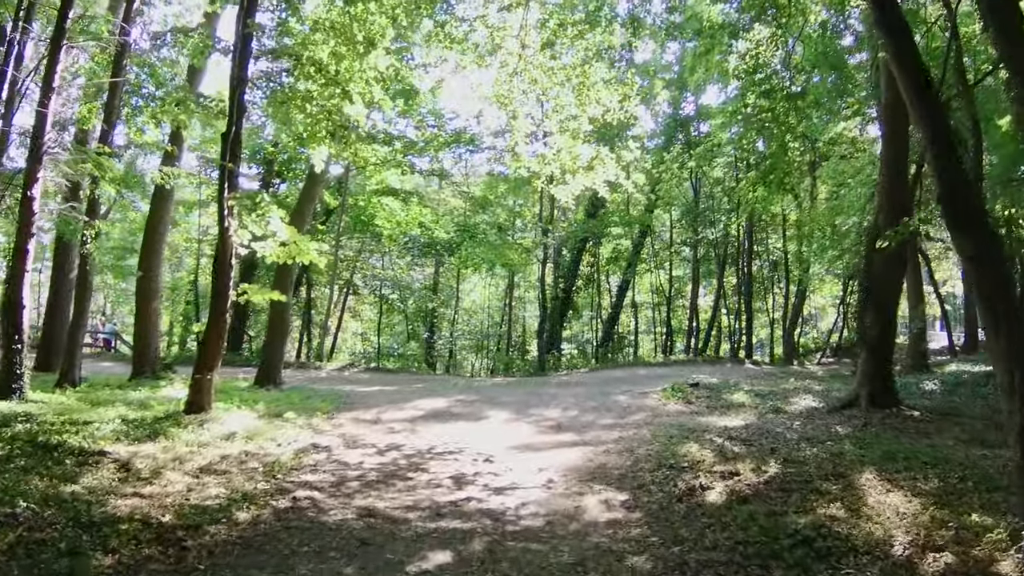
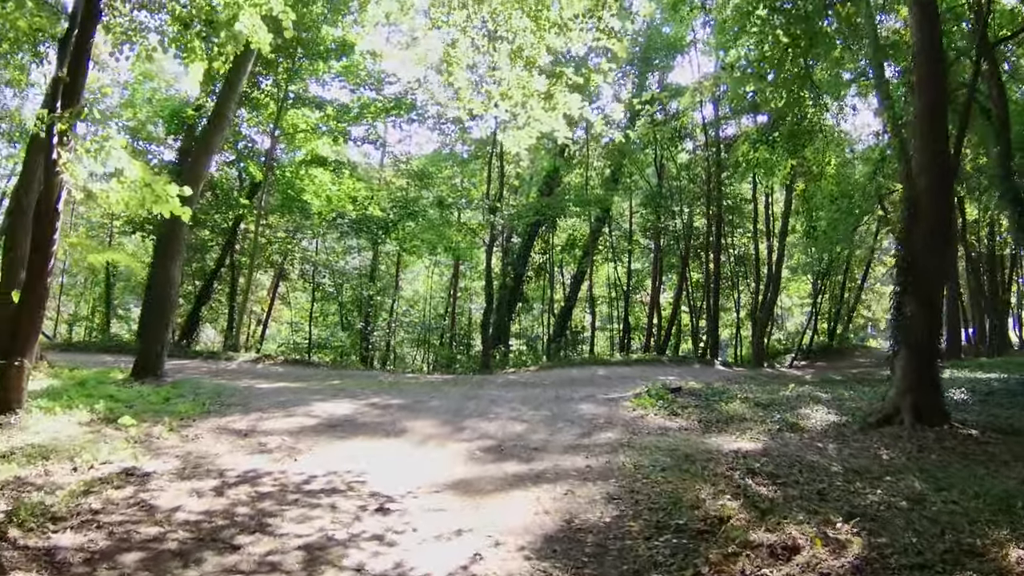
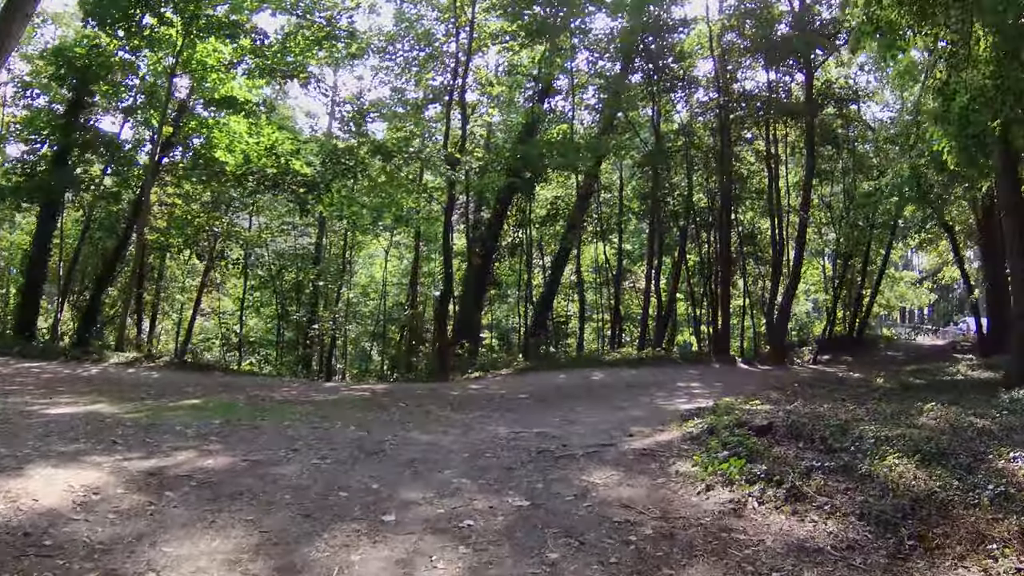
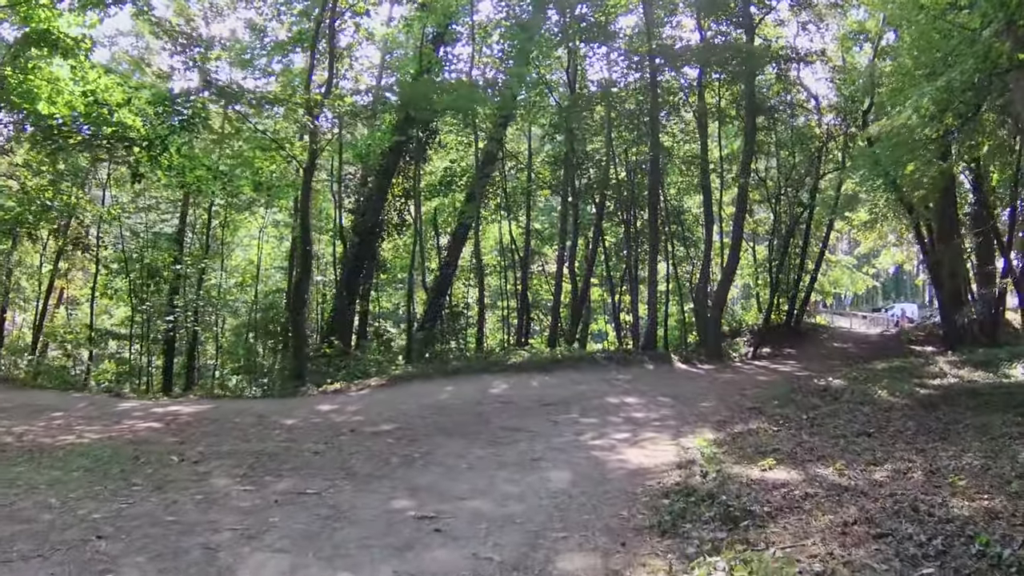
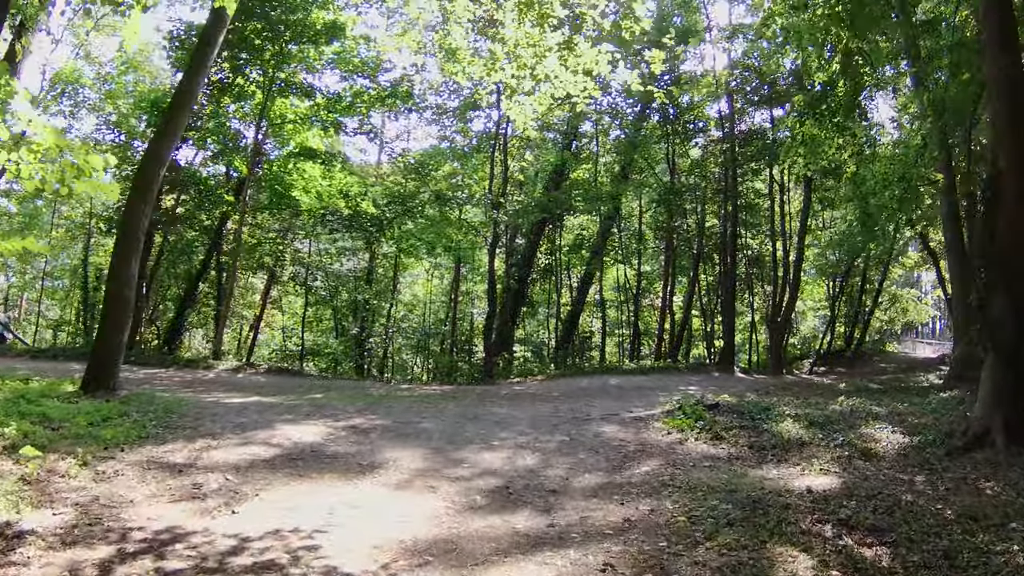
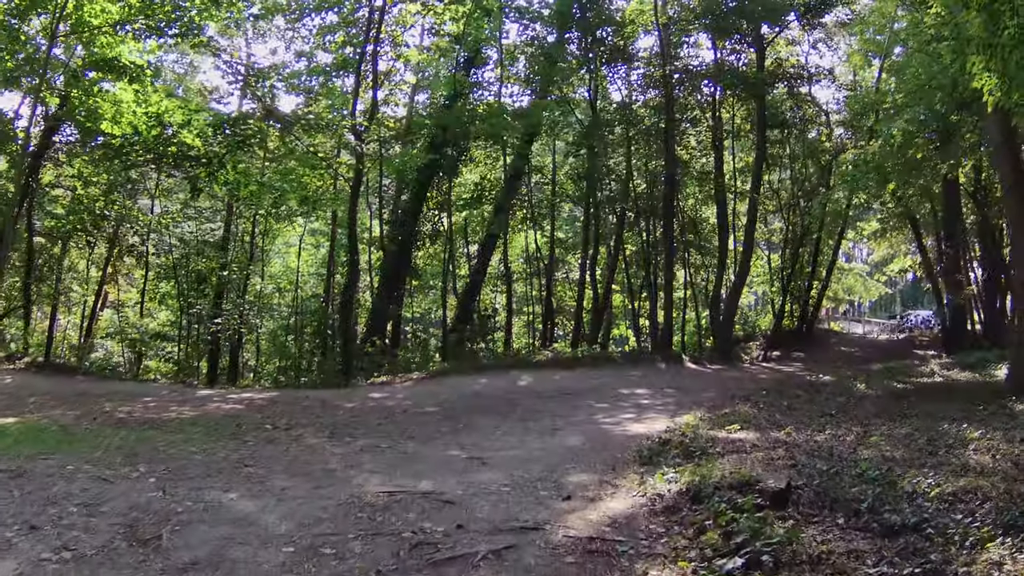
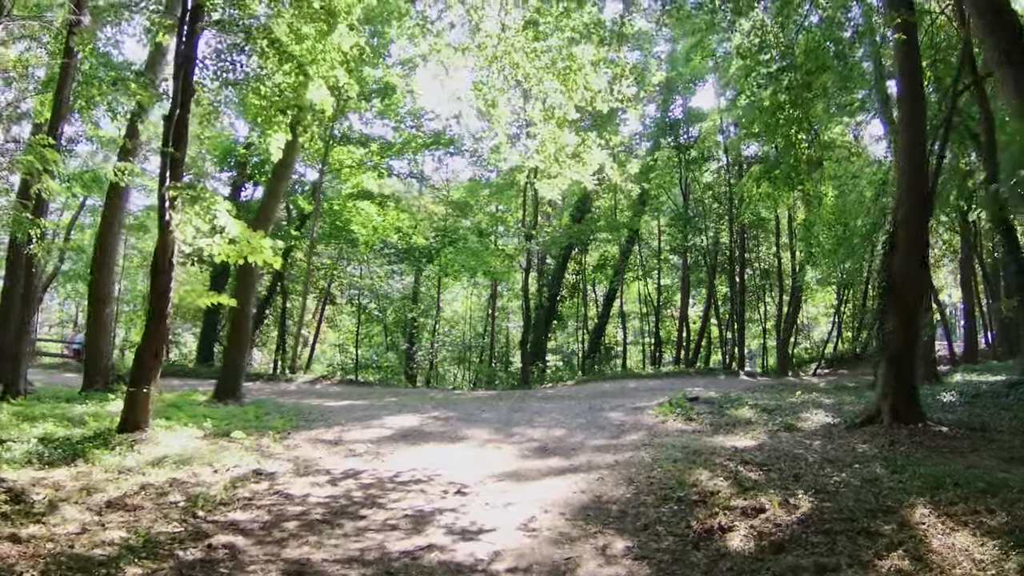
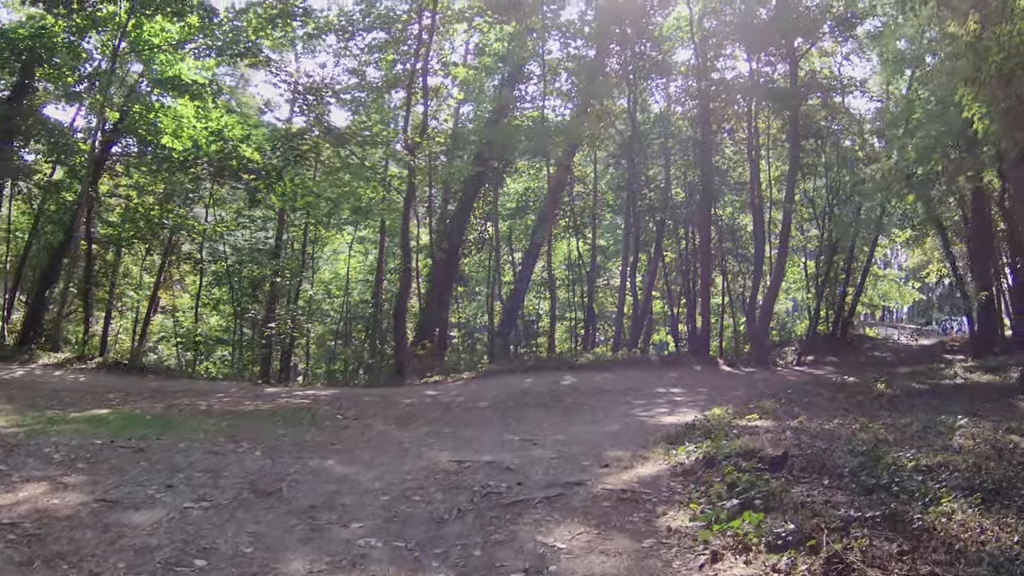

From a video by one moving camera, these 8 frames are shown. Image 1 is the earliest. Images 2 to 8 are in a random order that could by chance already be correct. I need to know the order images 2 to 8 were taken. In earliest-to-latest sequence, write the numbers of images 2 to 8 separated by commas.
7, 2, 5, 3, 8, 6, 4
